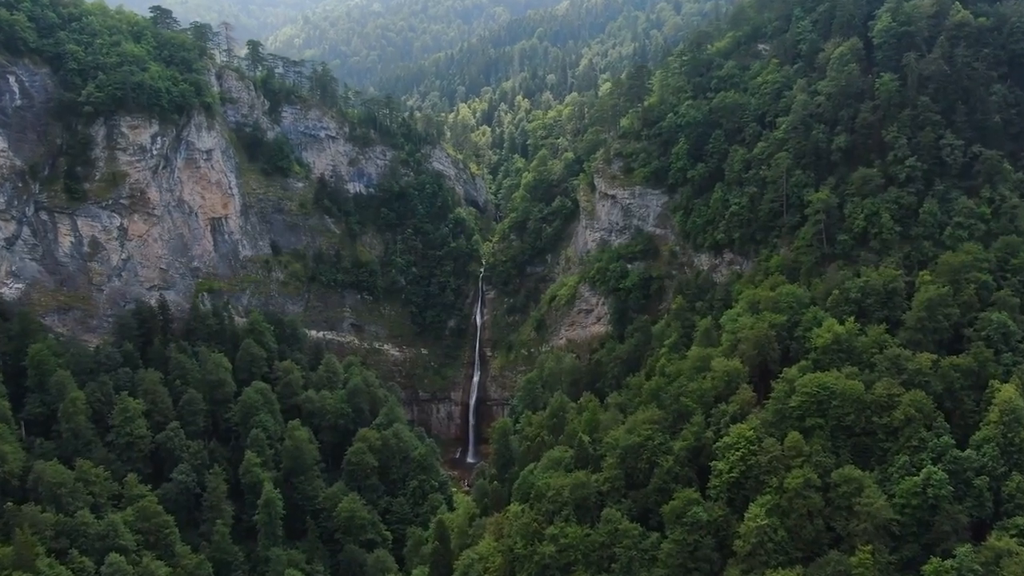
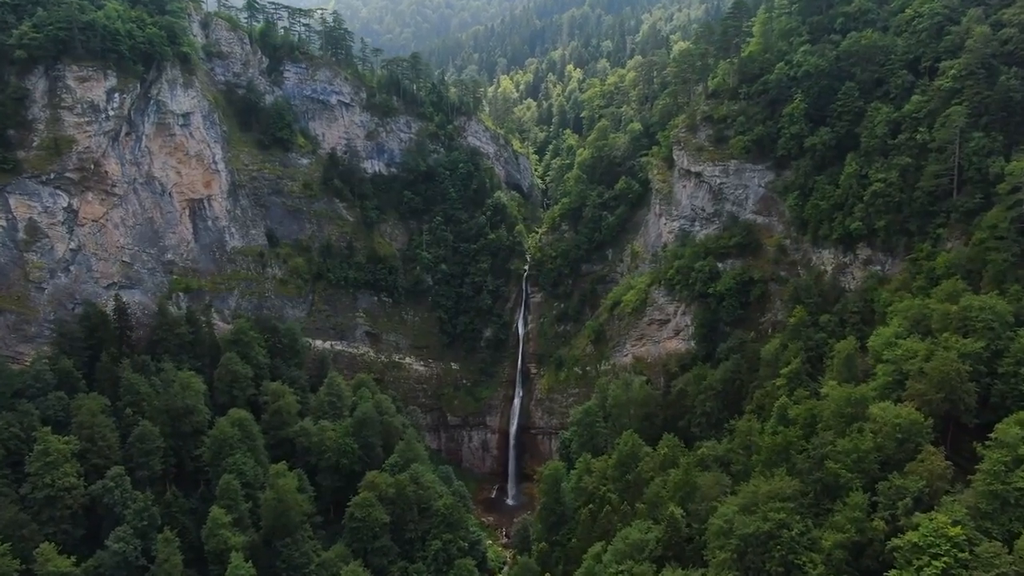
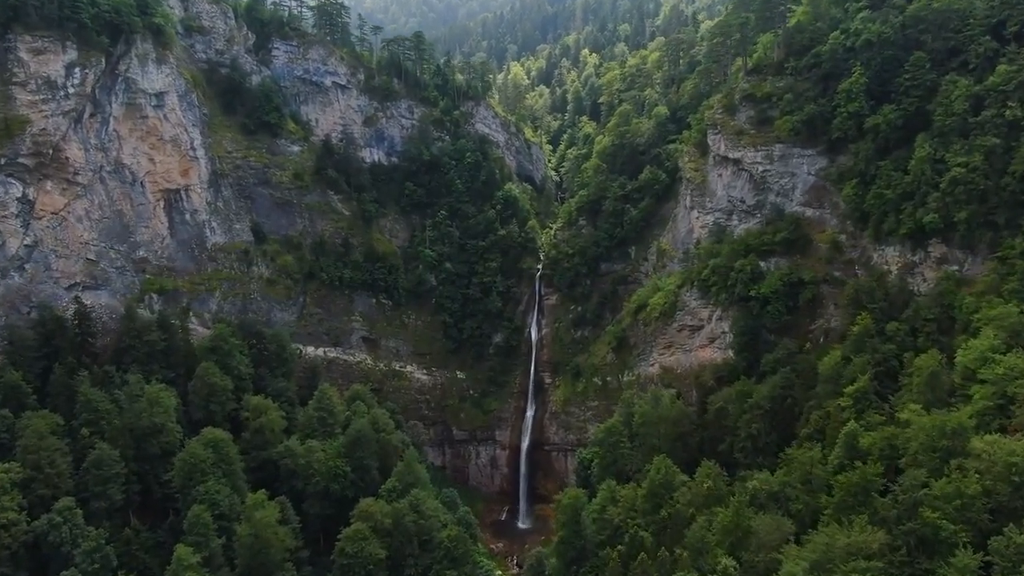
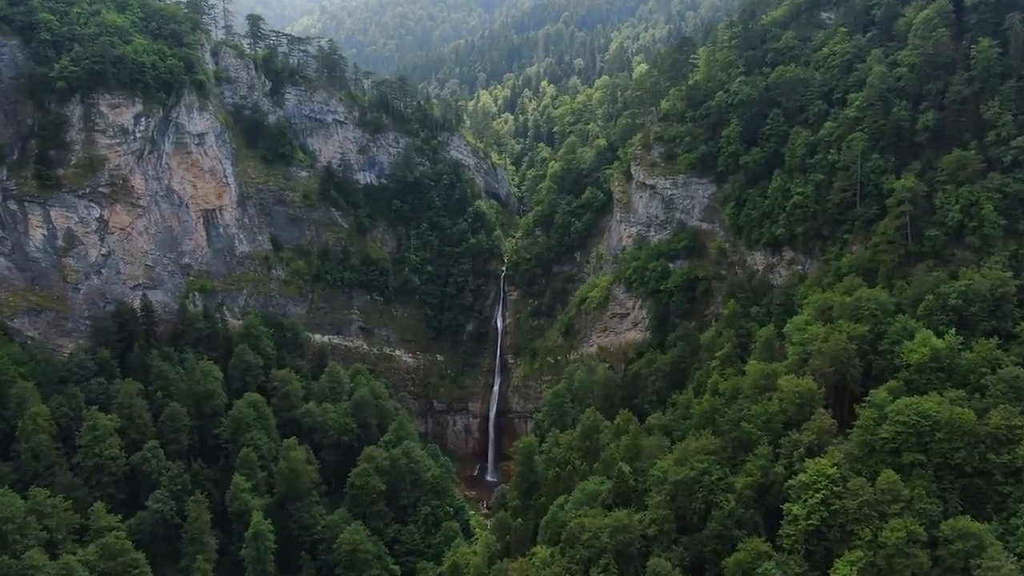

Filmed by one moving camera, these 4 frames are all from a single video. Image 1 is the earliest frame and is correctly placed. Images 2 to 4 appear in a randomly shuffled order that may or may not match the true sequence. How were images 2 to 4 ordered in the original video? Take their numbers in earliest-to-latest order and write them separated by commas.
4, 2, 3
